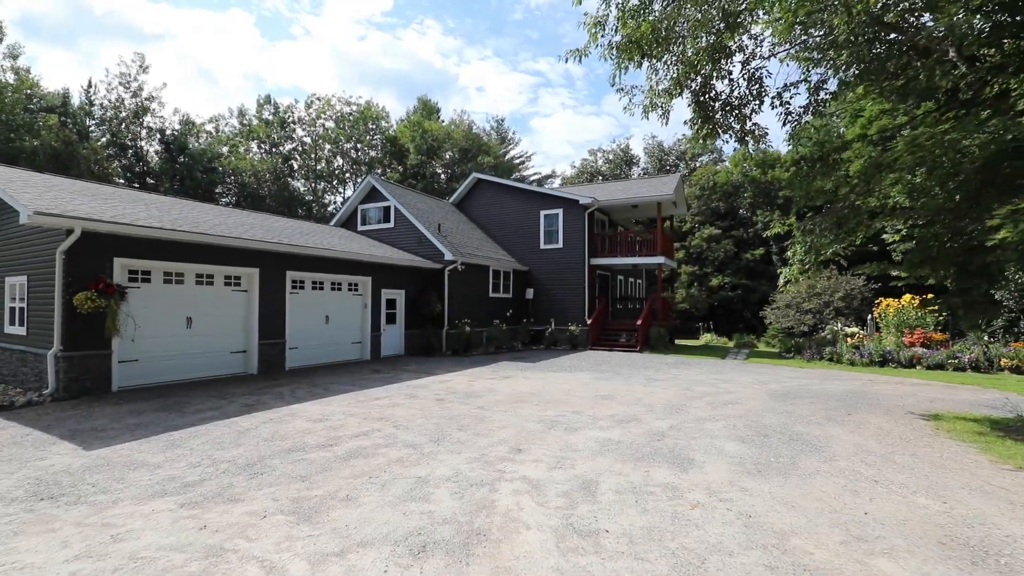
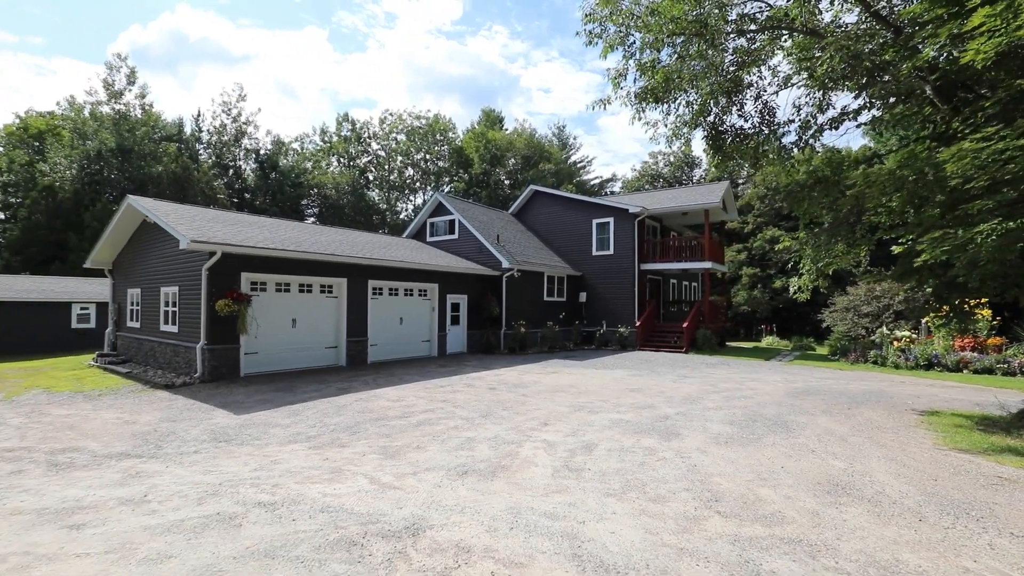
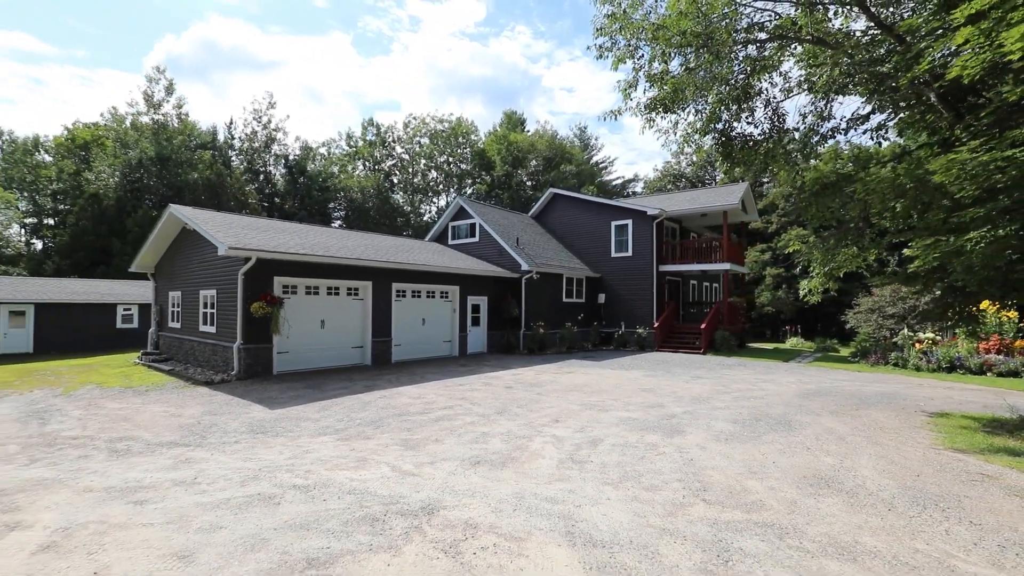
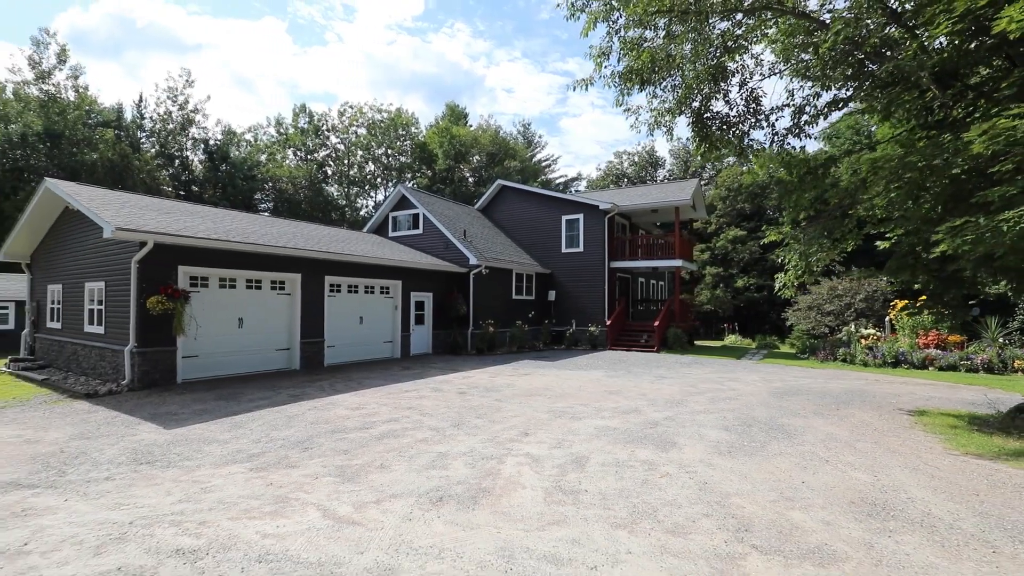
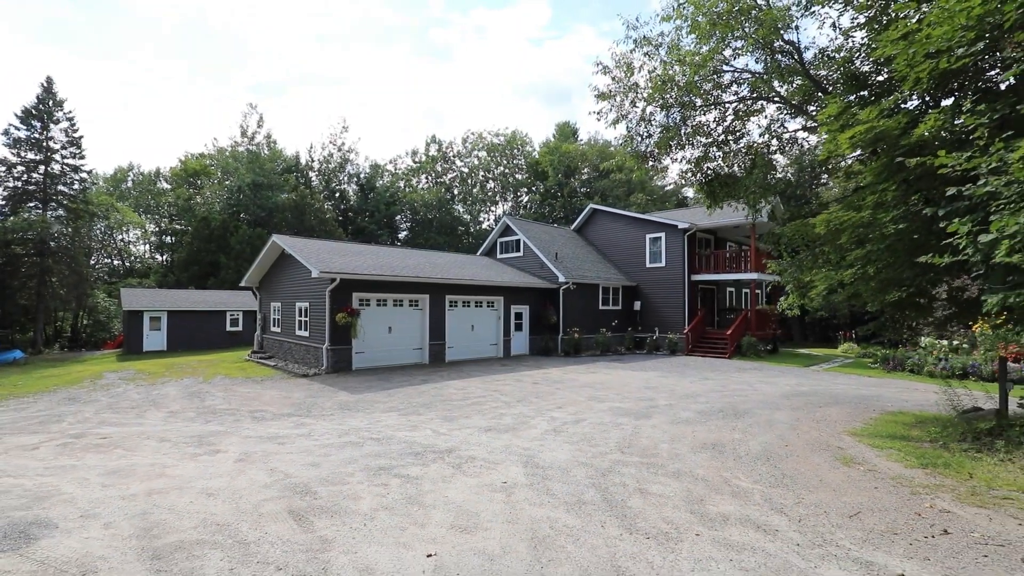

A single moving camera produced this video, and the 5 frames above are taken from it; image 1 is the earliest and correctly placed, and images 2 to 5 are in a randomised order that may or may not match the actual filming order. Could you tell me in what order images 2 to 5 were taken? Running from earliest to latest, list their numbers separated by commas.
4, 2, 3, 5
